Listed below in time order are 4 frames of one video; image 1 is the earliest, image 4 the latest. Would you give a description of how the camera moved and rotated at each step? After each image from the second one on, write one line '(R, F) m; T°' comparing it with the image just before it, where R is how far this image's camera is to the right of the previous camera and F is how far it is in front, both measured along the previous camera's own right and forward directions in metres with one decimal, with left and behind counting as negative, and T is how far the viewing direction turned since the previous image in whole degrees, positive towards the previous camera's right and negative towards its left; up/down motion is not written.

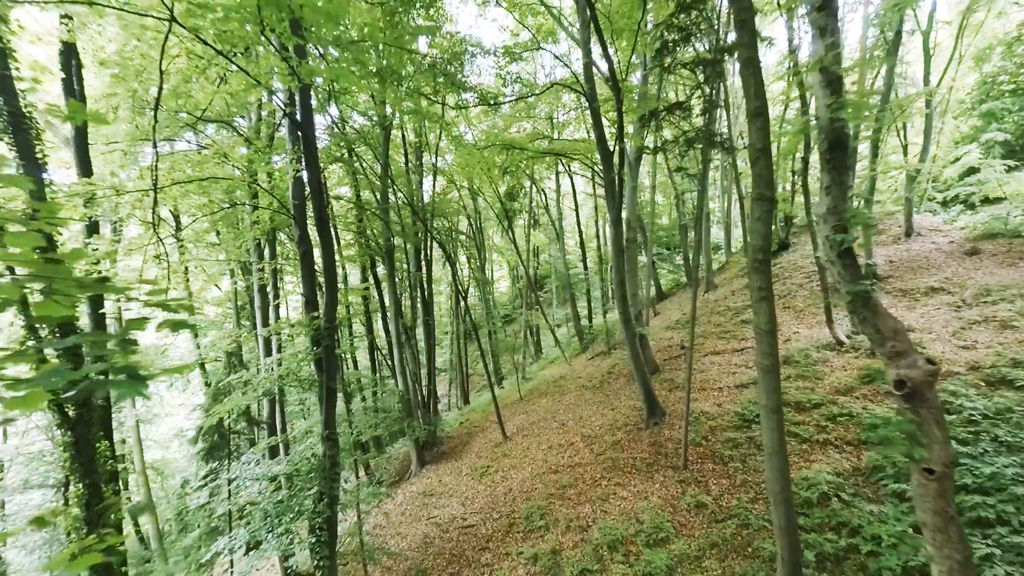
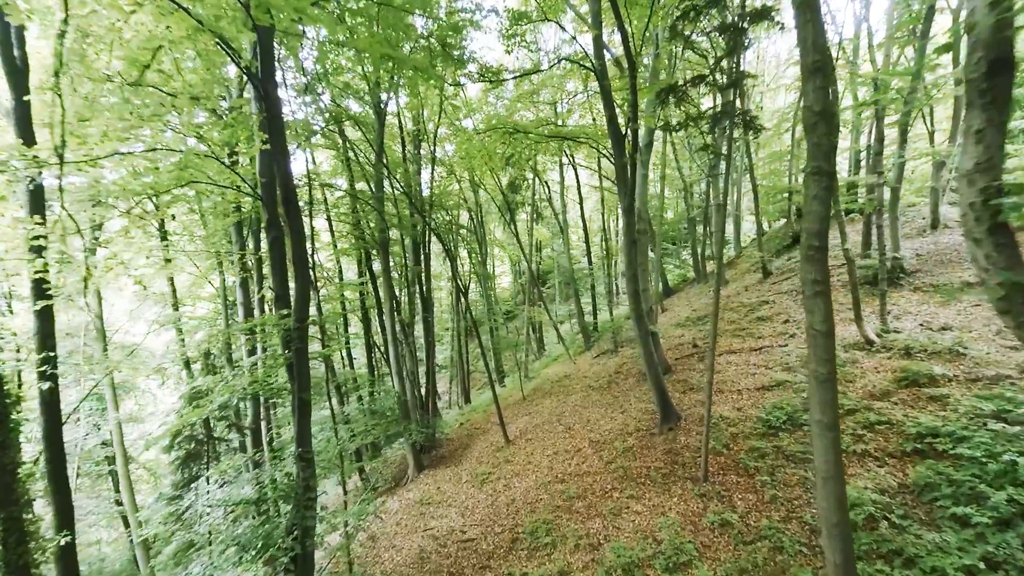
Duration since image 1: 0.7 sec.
(0.0, +0.7) m; 0°
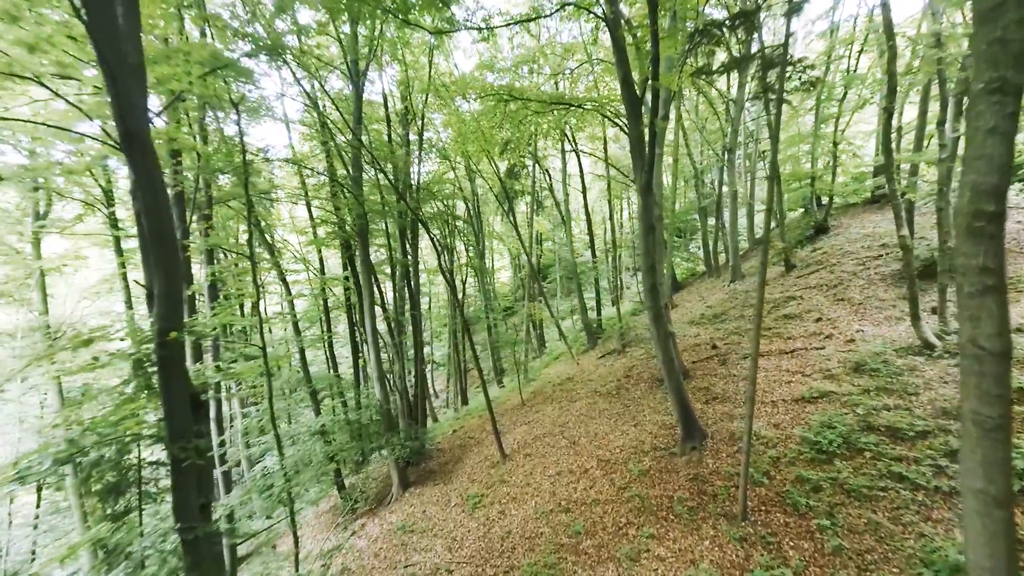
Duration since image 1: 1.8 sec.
(+0.1, +1.2) m; 0°
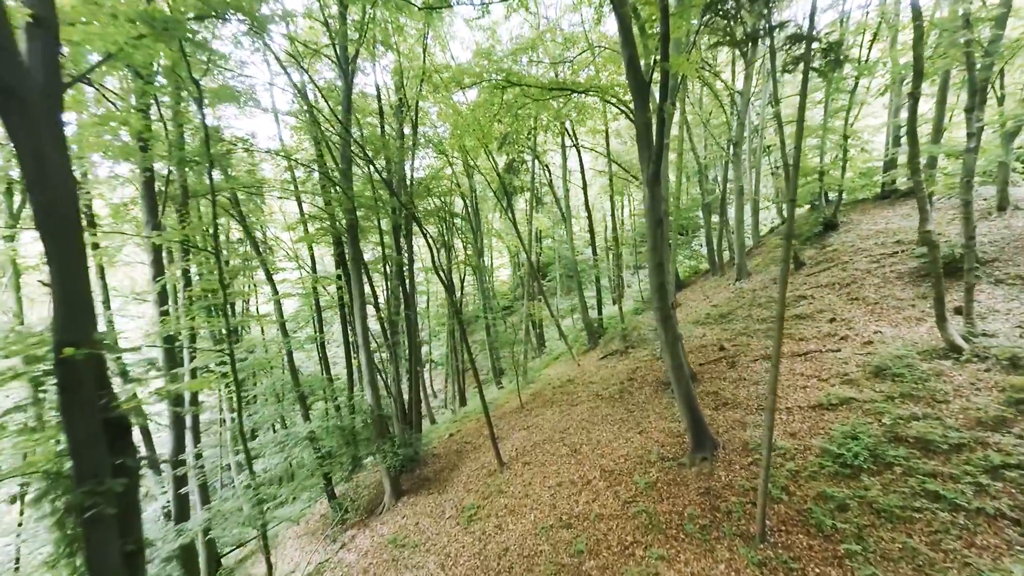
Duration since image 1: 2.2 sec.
(0.0, +0.5) m; 0°
